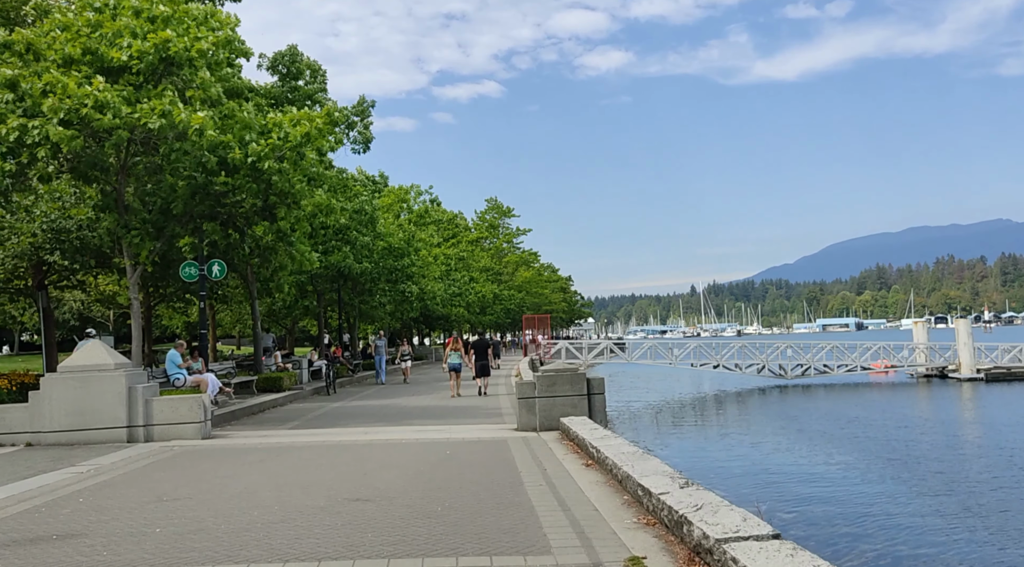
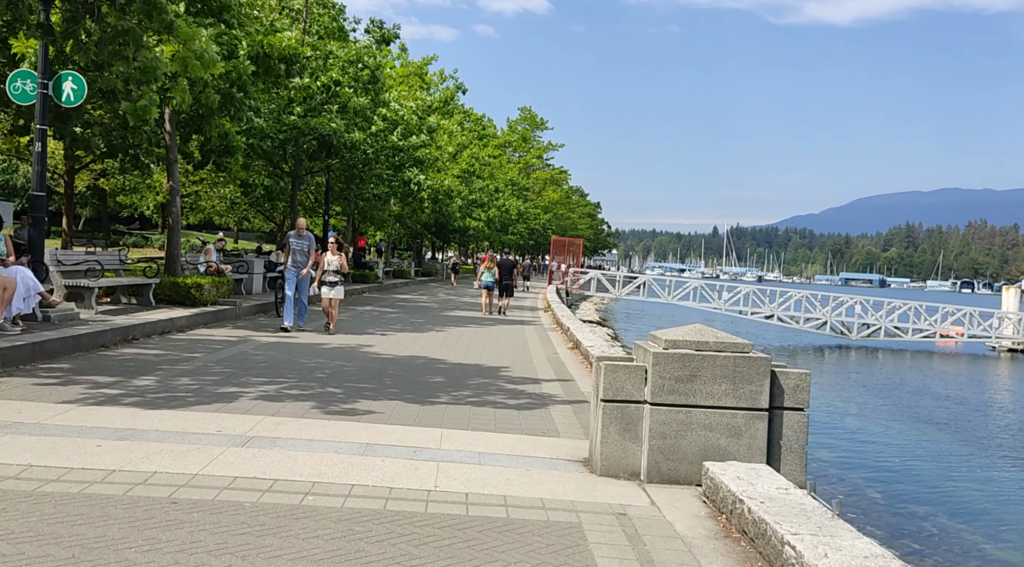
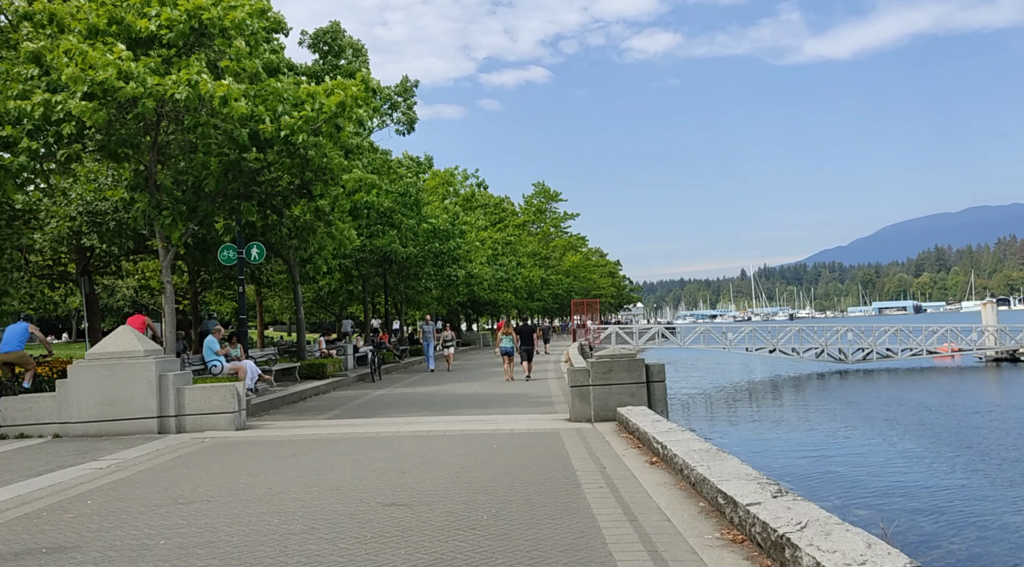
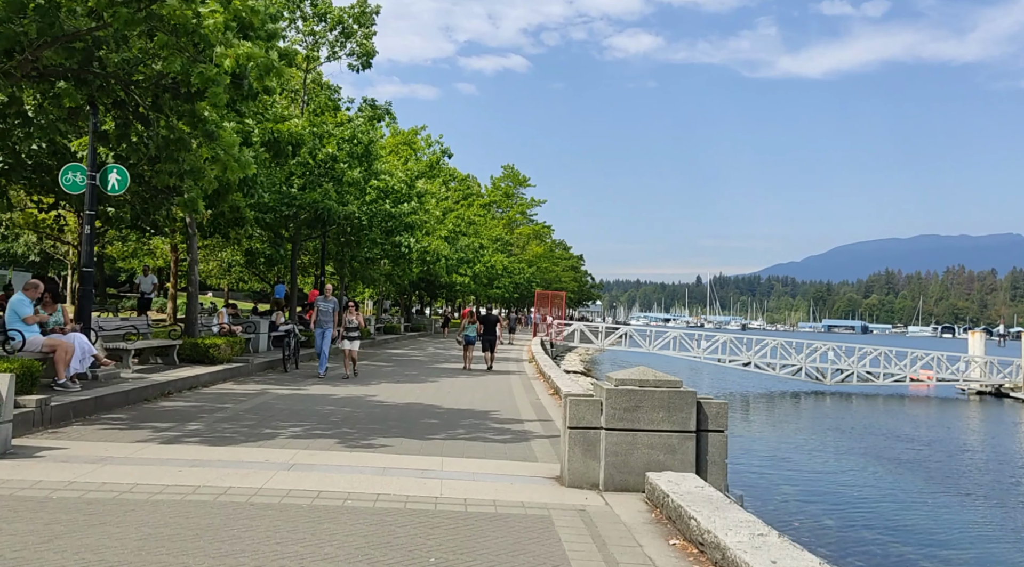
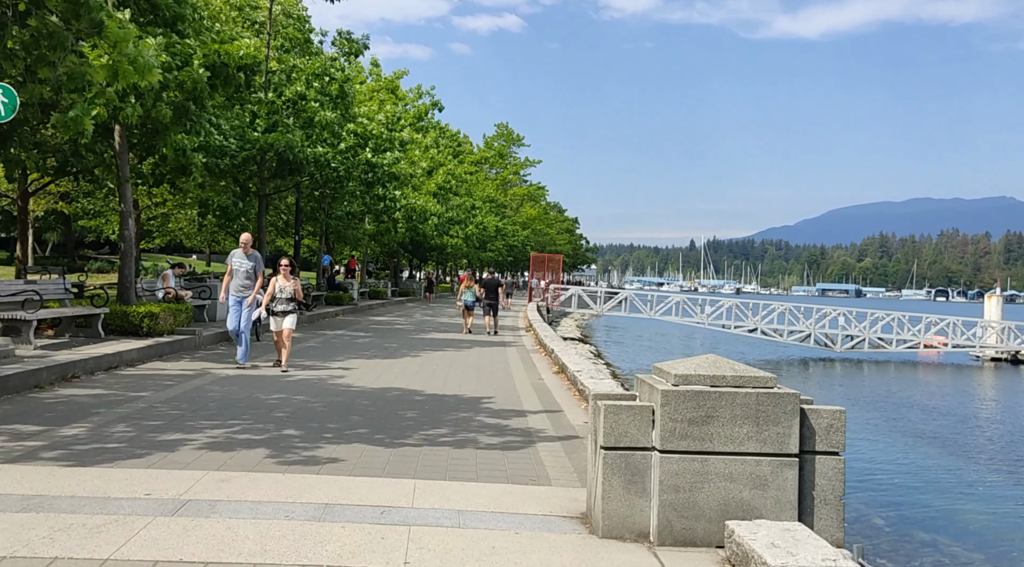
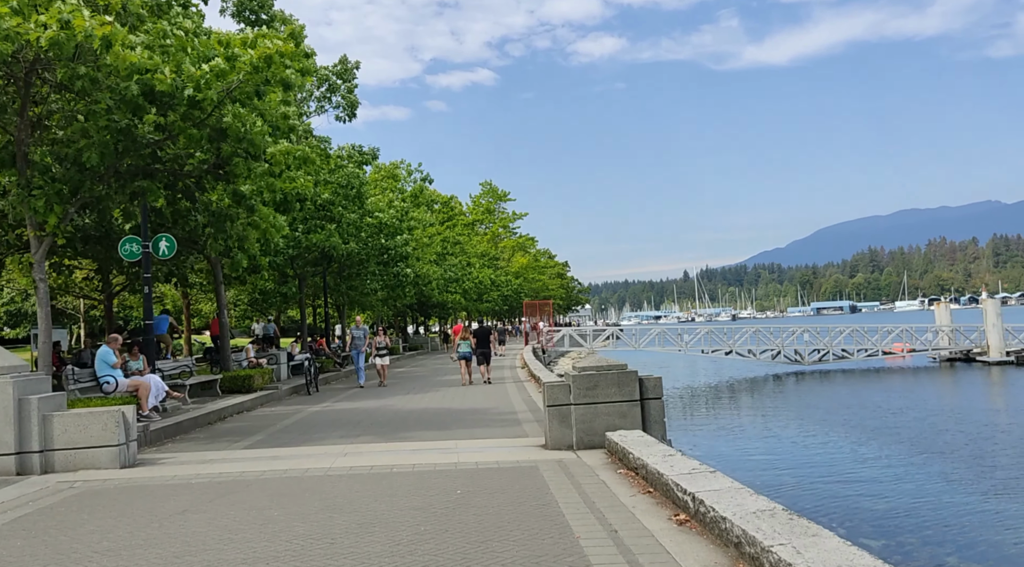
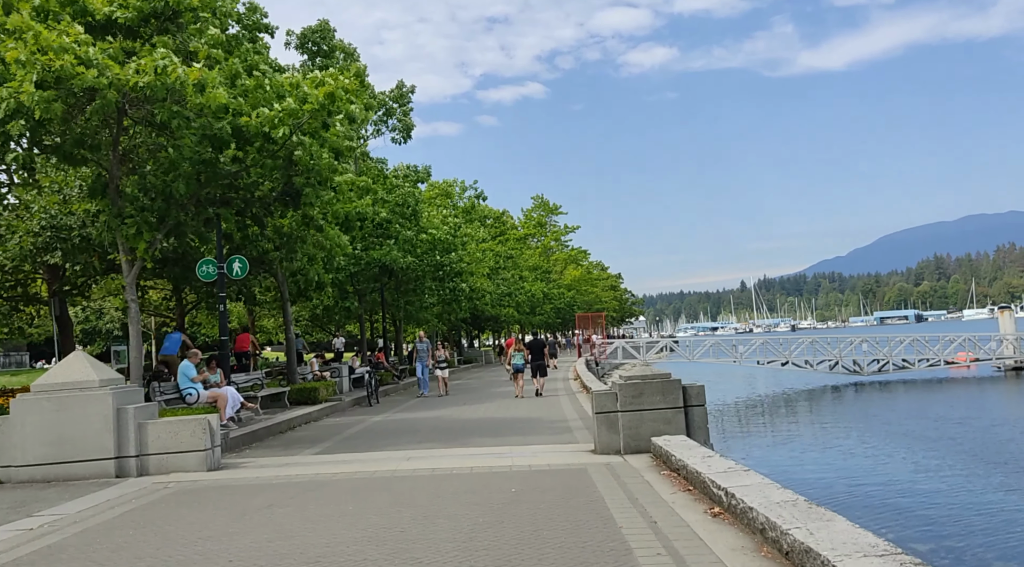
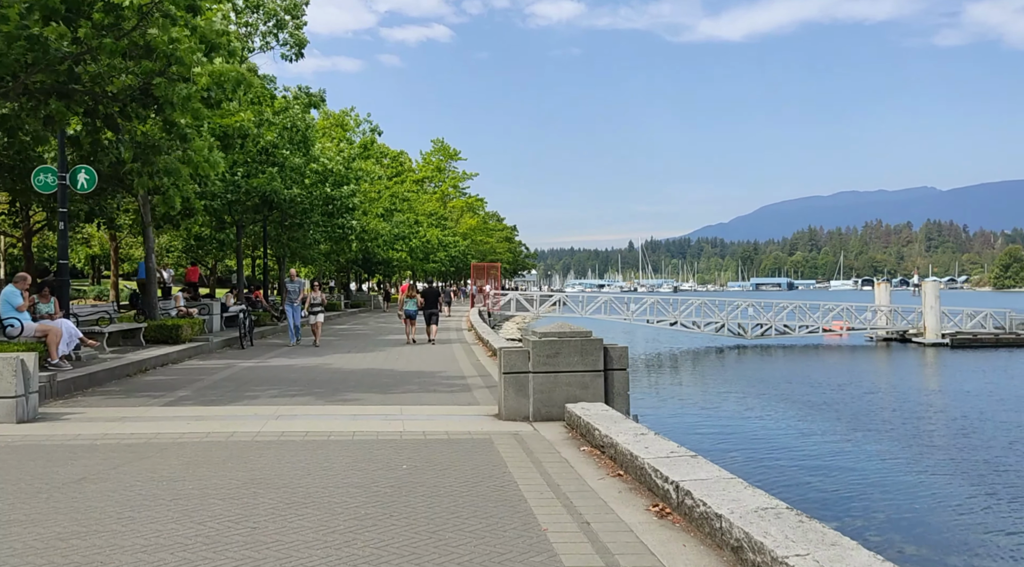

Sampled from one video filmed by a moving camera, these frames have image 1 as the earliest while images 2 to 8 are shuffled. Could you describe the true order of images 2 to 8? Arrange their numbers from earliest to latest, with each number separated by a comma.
3, 7, 6, 8, 4, 2, 5
